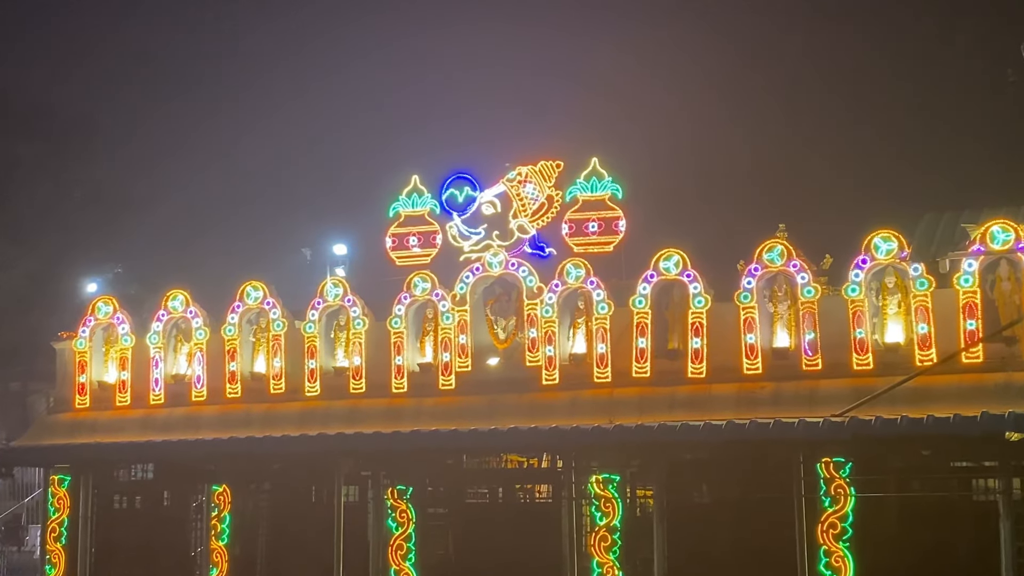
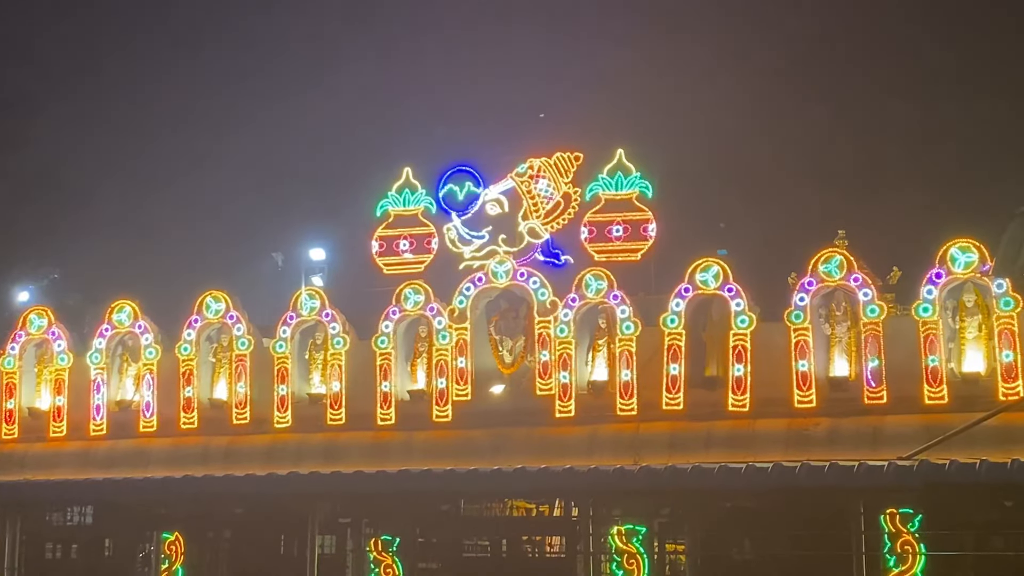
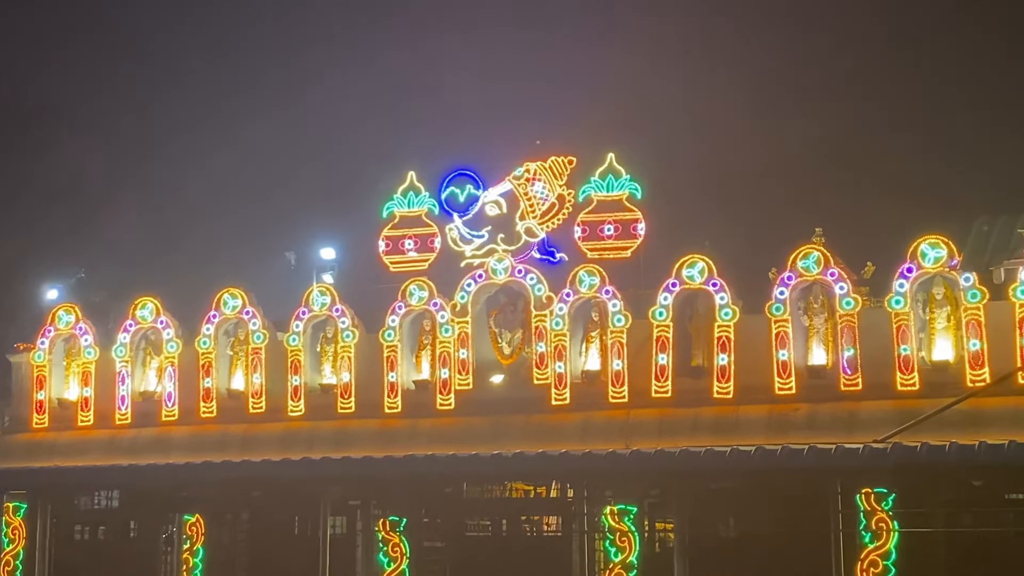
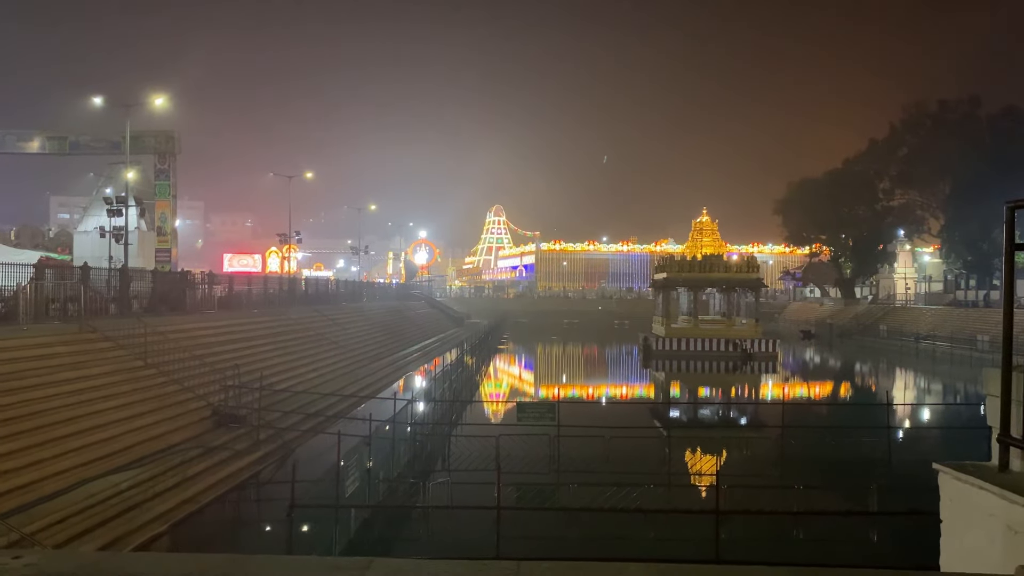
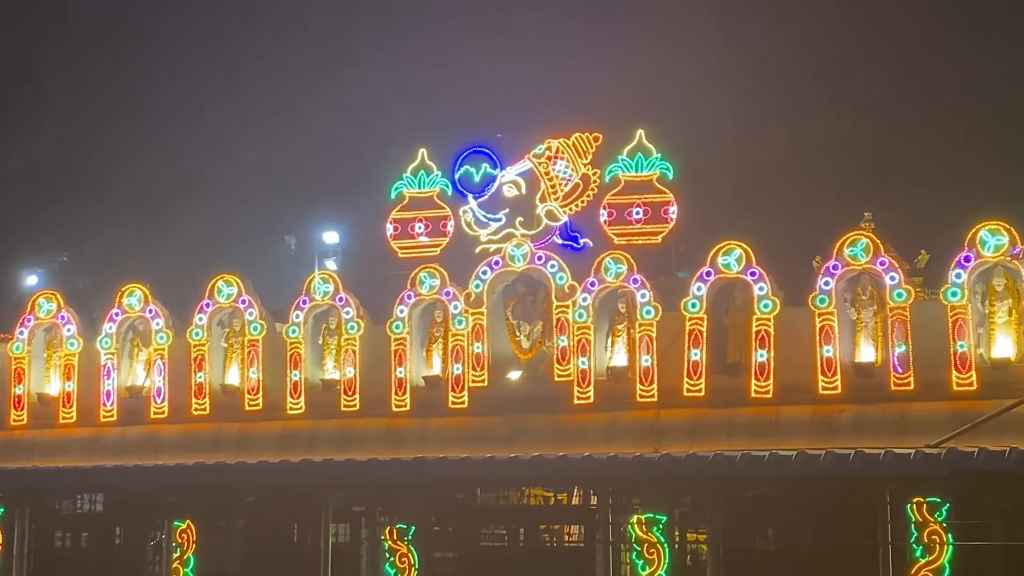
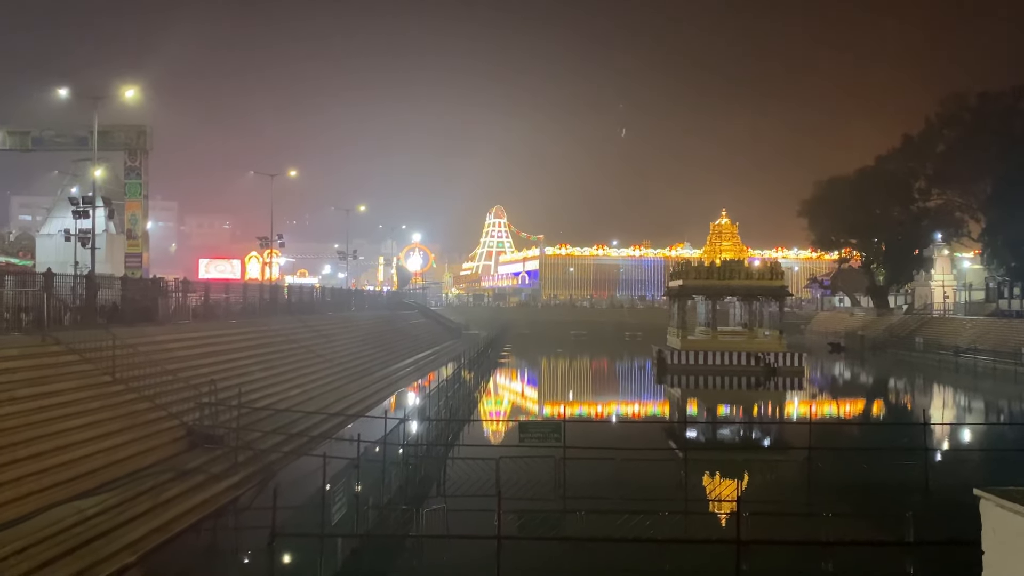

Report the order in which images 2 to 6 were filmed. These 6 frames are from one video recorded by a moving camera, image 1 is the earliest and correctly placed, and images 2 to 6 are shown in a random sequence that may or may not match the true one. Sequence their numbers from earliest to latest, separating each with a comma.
3, 2, 5, 4, 6
